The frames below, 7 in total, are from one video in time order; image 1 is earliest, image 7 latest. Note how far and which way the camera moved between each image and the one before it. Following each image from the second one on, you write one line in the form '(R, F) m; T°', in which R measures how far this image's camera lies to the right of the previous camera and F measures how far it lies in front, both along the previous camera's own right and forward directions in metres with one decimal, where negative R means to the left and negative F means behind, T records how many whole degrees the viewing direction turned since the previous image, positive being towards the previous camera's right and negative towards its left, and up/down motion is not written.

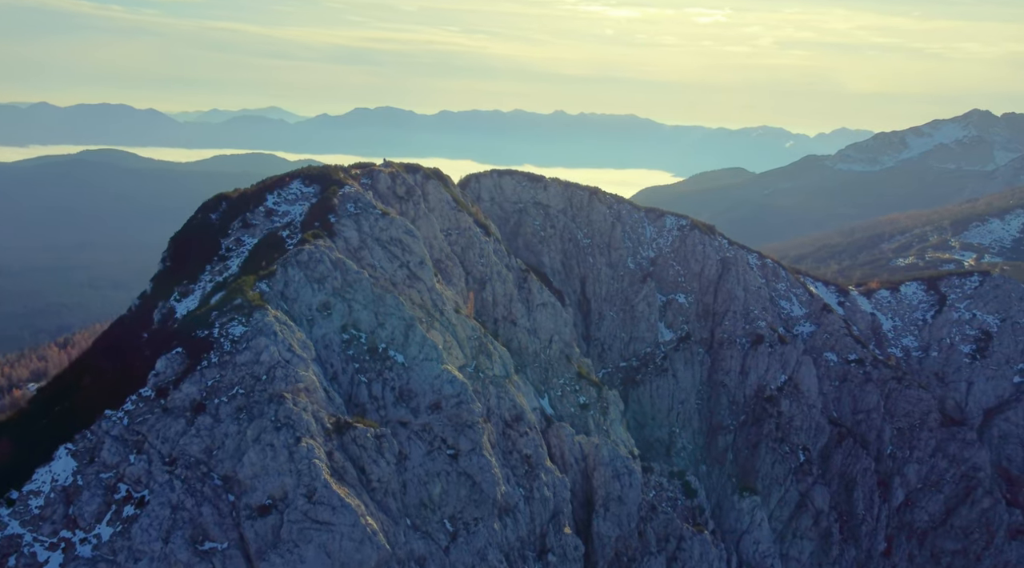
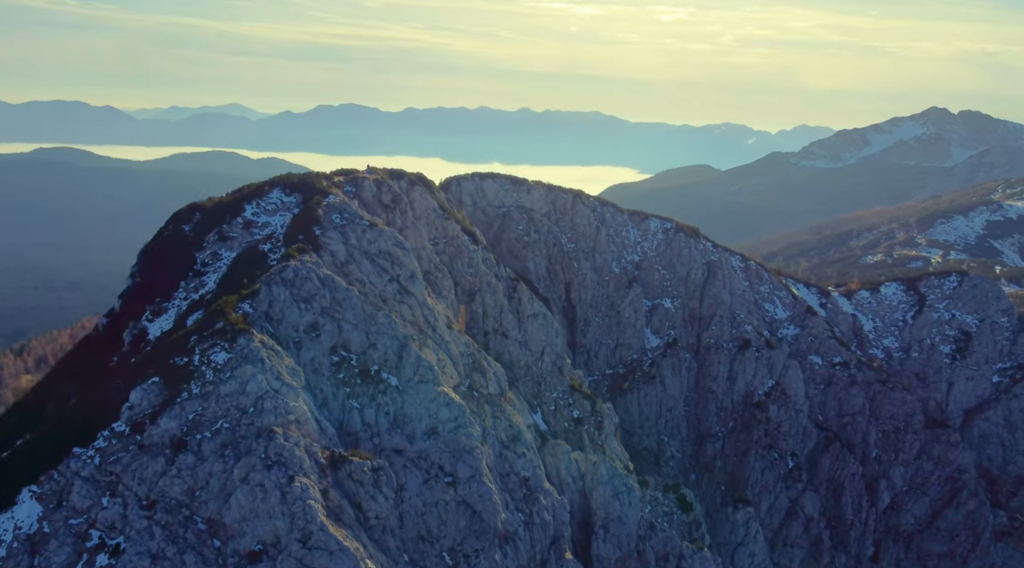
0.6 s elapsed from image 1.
(-1.6, +2.7) m; +2°
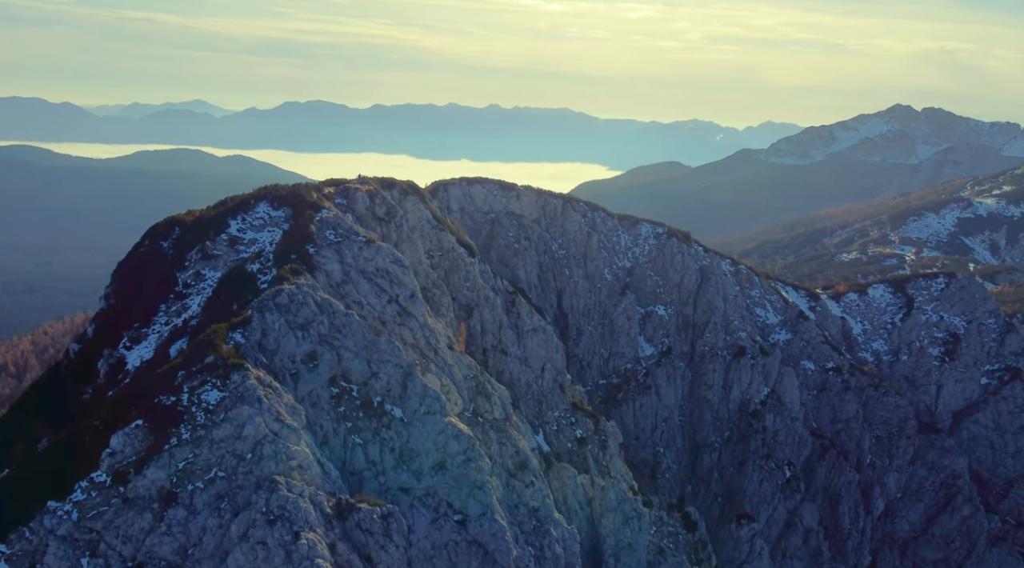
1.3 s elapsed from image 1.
(-1.9, +3.0) m; +2°
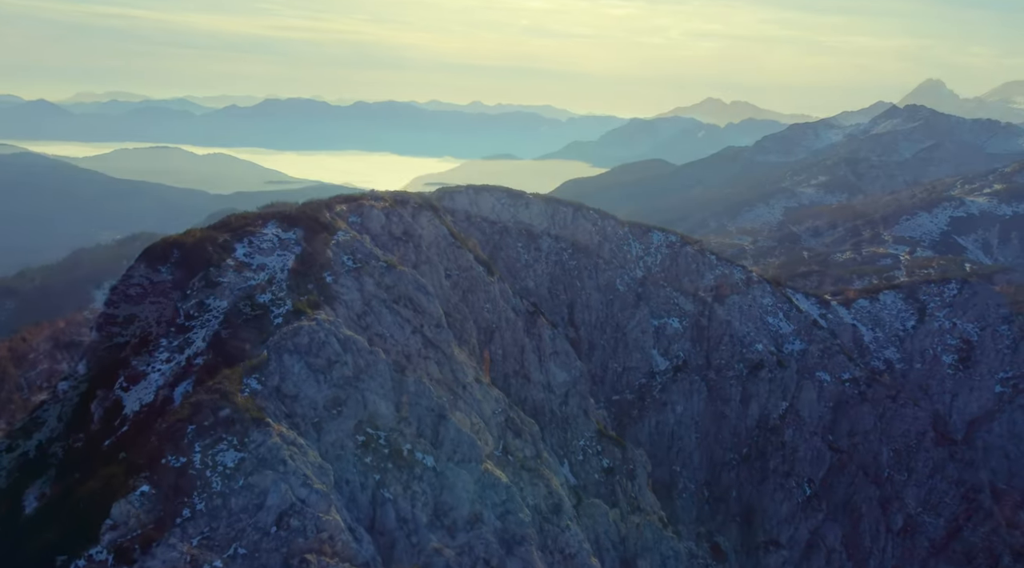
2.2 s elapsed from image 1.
(-2.4, +3.8) m; +1°
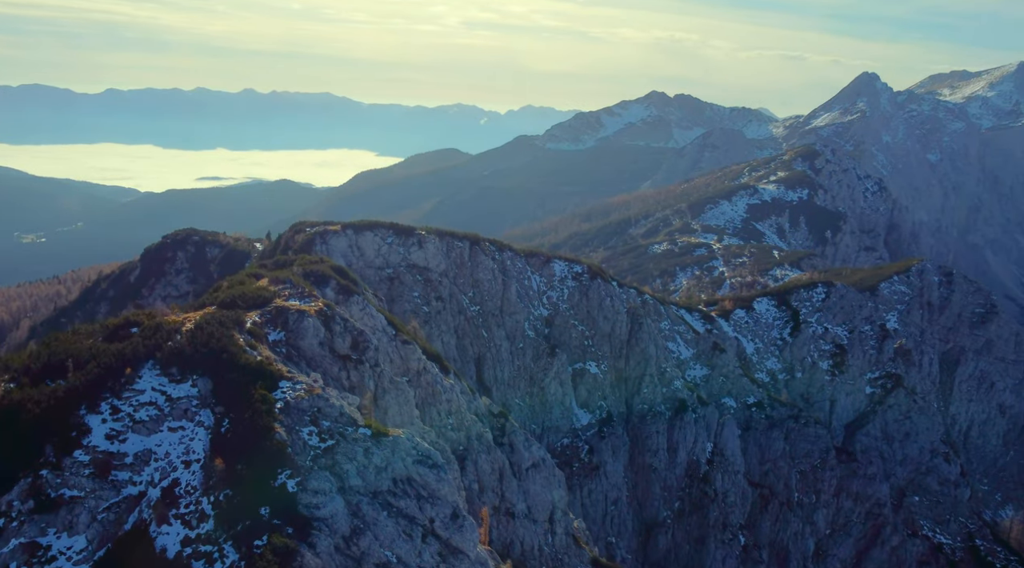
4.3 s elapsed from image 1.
(-7.4, +15.3) m; +14°
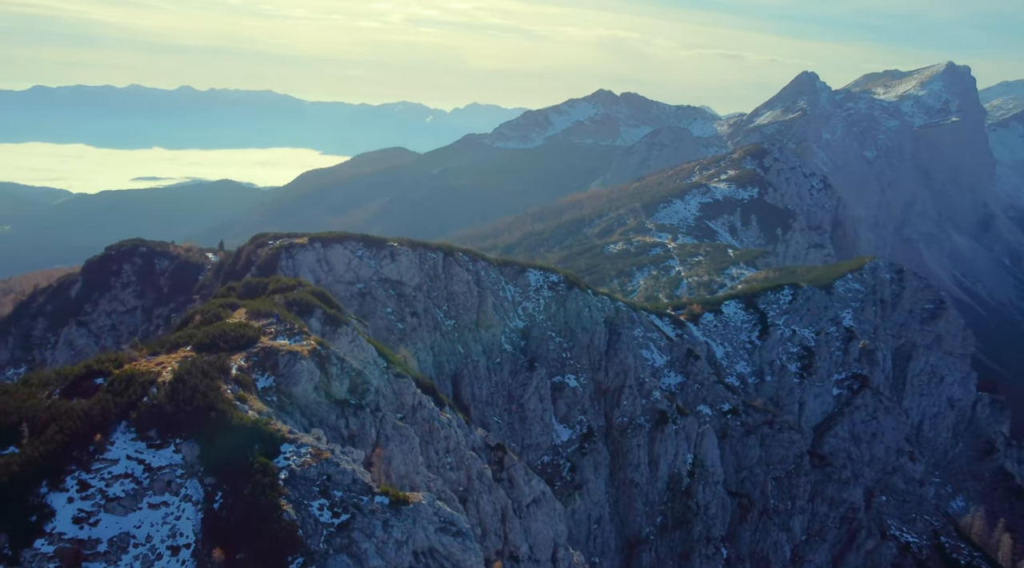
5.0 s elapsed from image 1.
(-2.1, +3.1) m; +3°
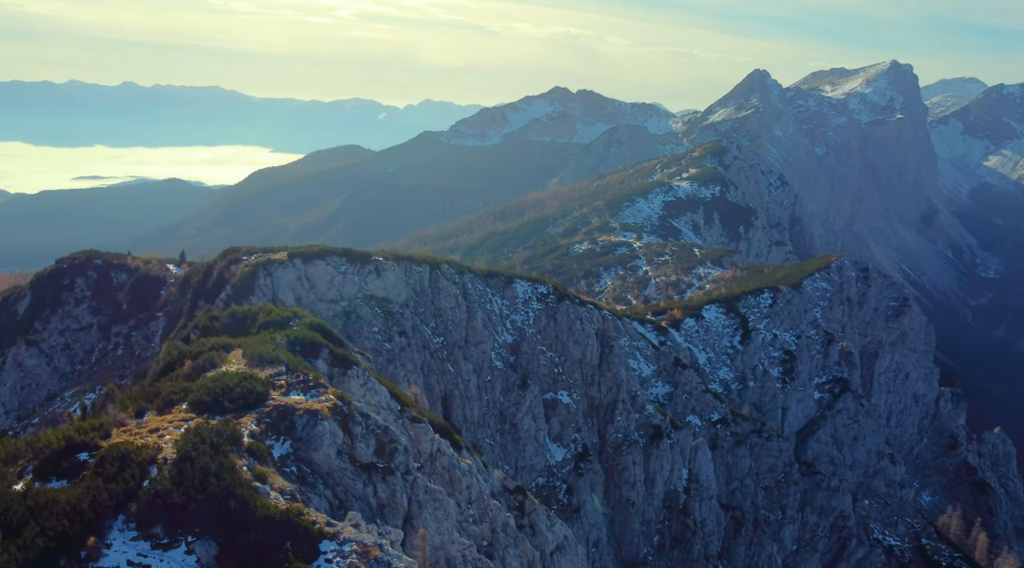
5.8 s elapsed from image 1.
(-2.5, +3.5) m; +3°
